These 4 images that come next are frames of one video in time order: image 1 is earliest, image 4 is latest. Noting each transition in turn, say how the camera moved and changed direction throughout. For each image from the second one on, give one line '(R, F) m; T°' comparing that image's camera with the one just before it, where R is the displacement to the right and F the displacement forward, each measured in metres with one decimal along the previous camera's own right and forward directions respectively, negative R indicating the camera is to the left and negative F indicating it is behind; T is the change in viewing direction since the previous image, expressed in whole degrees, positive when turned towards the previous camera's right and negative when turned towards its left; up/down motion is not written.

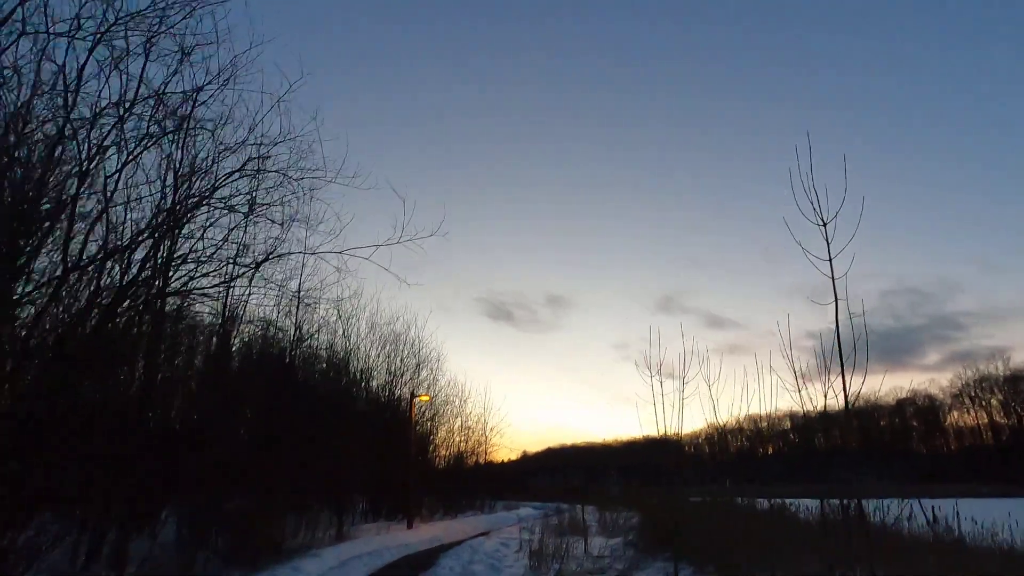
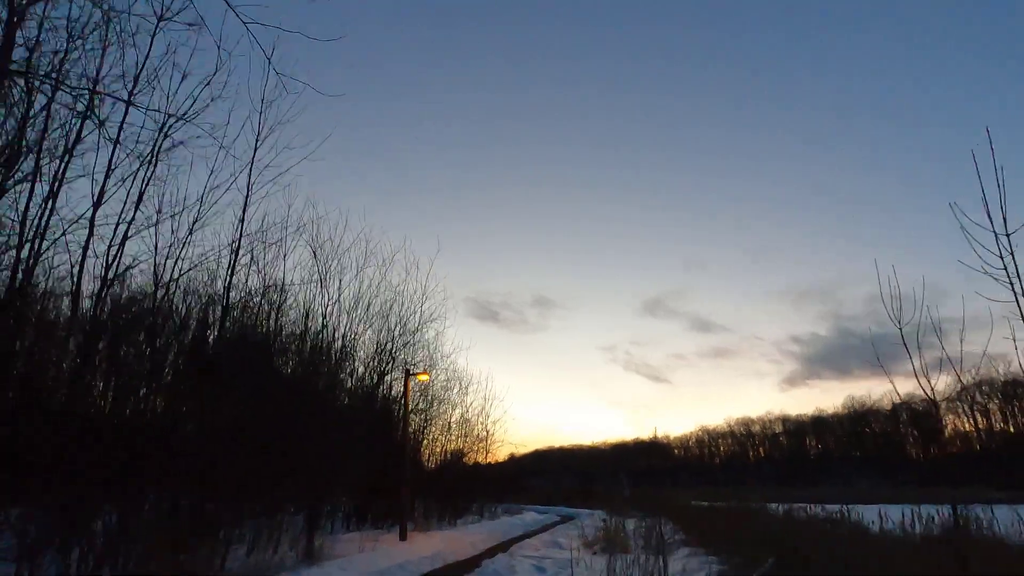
(-0.3, +1.3) m; +1°
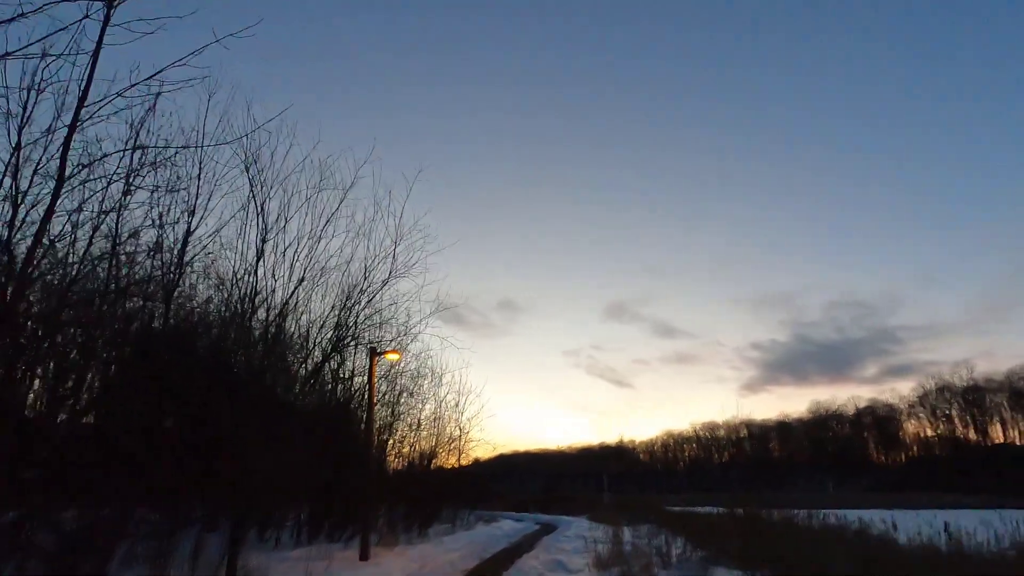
(-0.2, +0.9) m; +3°
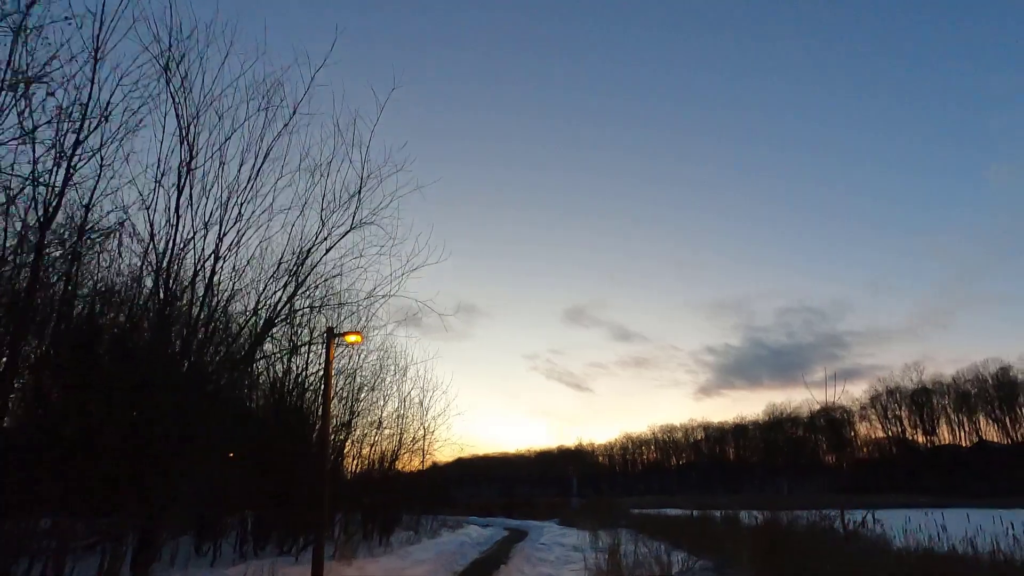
(-0.1, +0.5) m; +3°
